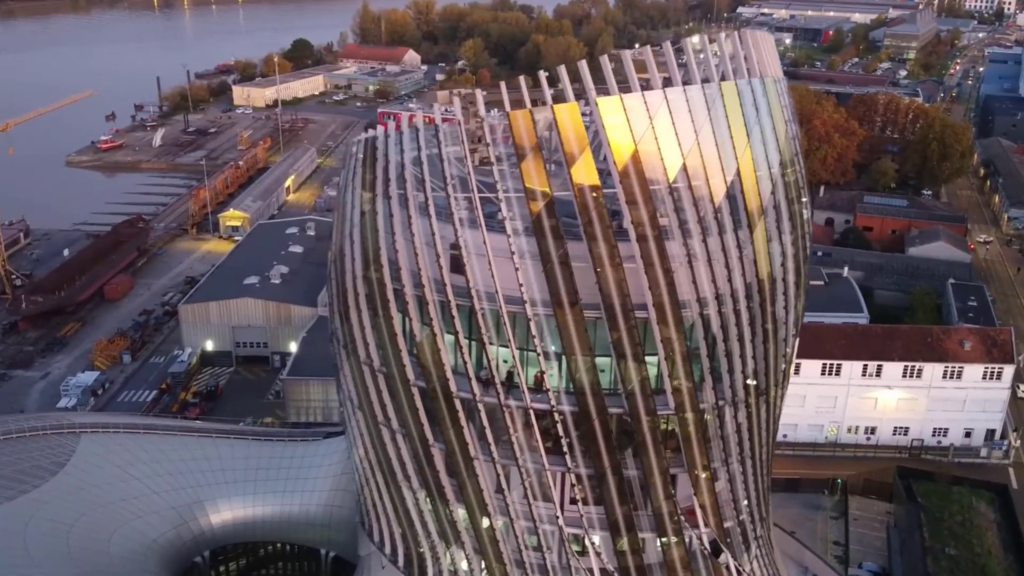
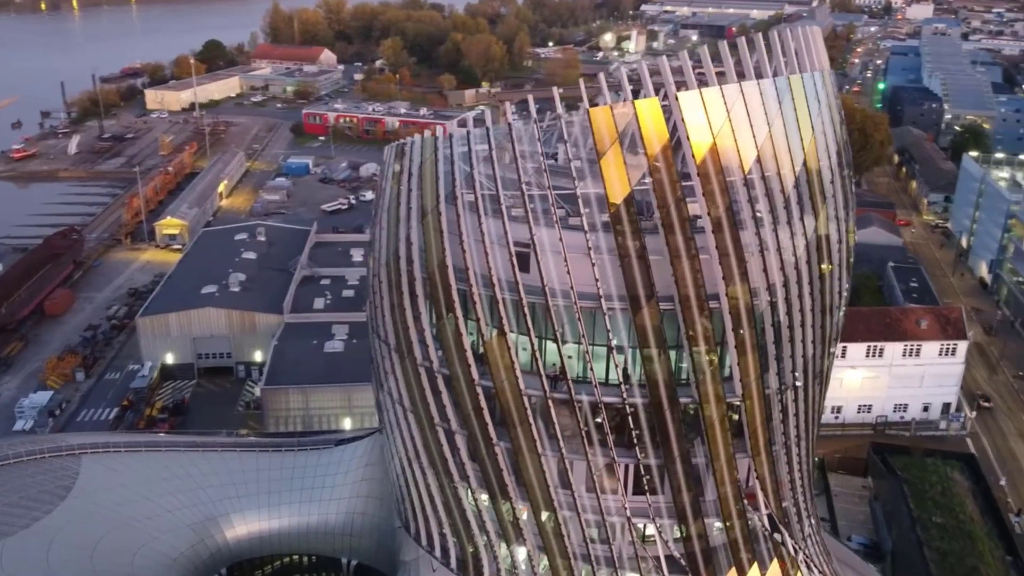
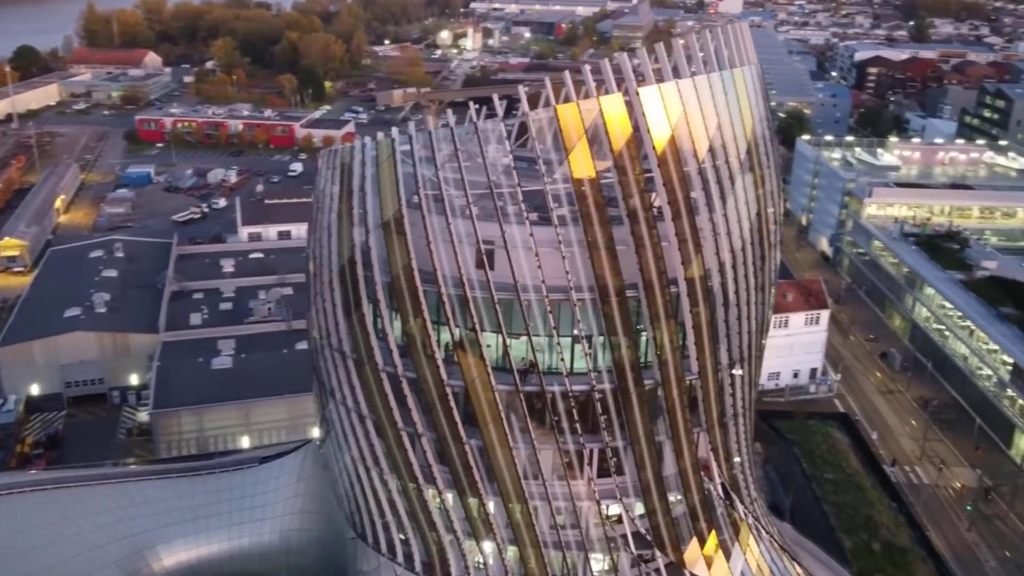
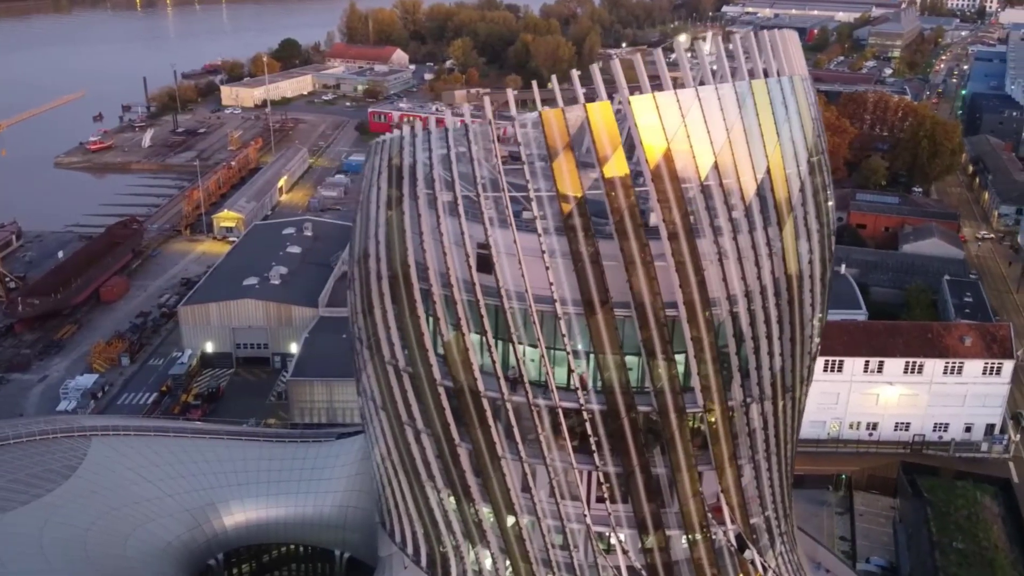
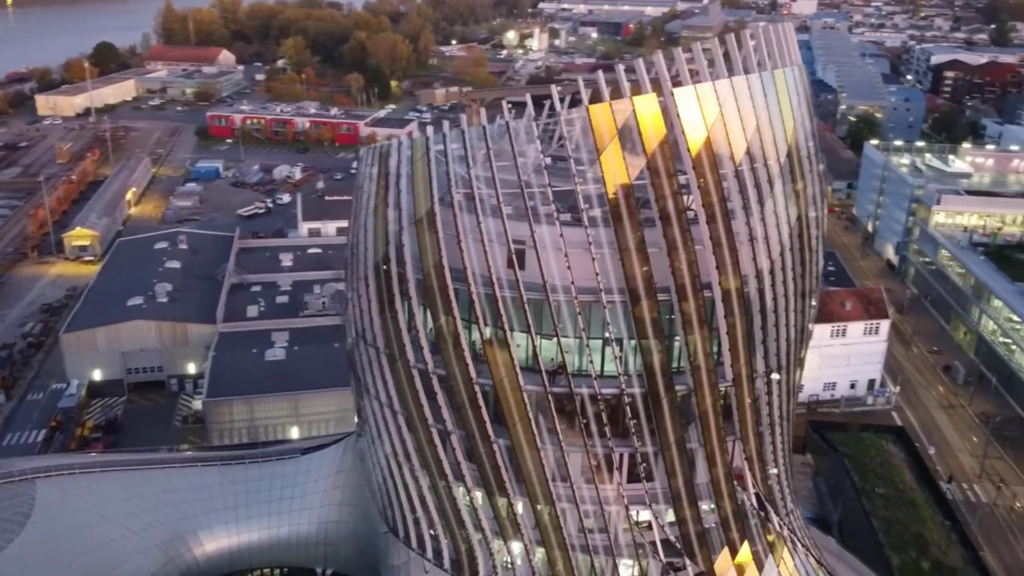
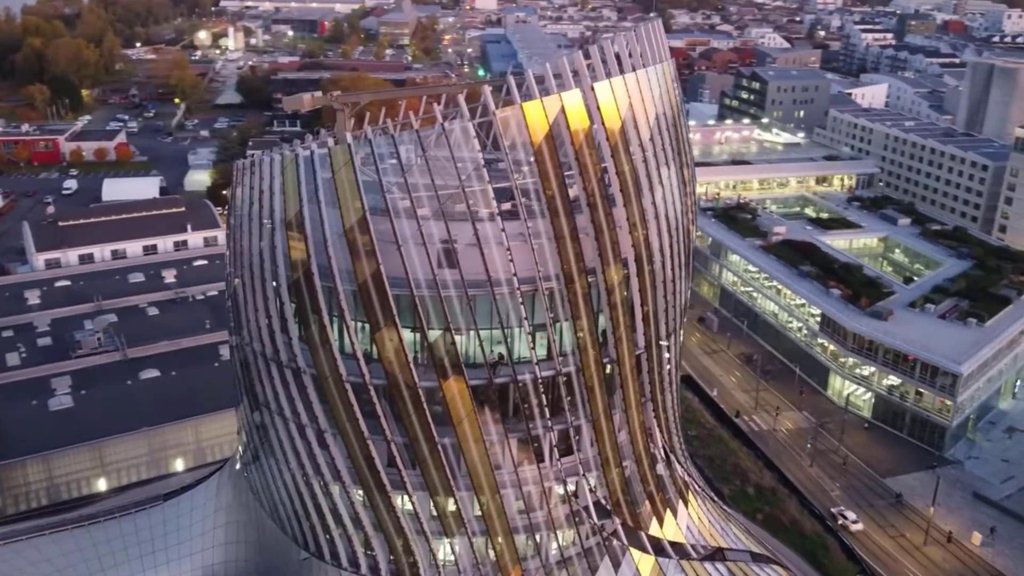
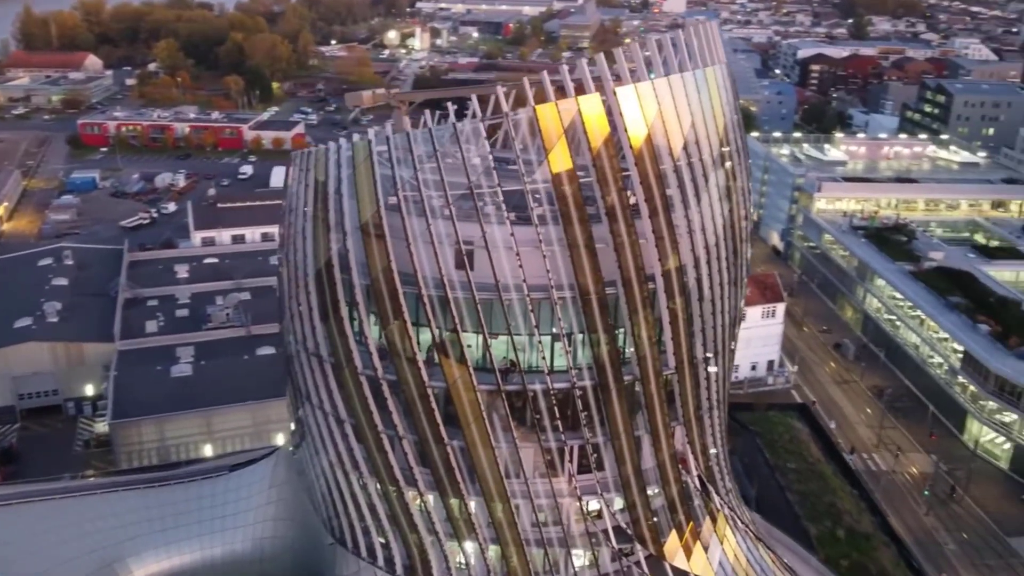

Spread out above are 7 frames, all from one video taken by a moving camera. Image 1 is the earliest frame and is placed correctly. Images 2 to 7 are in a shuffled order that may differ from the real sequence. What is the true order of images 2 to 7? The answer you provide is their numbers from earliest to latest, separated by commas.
4, 2, 5, 3, 7, 6
